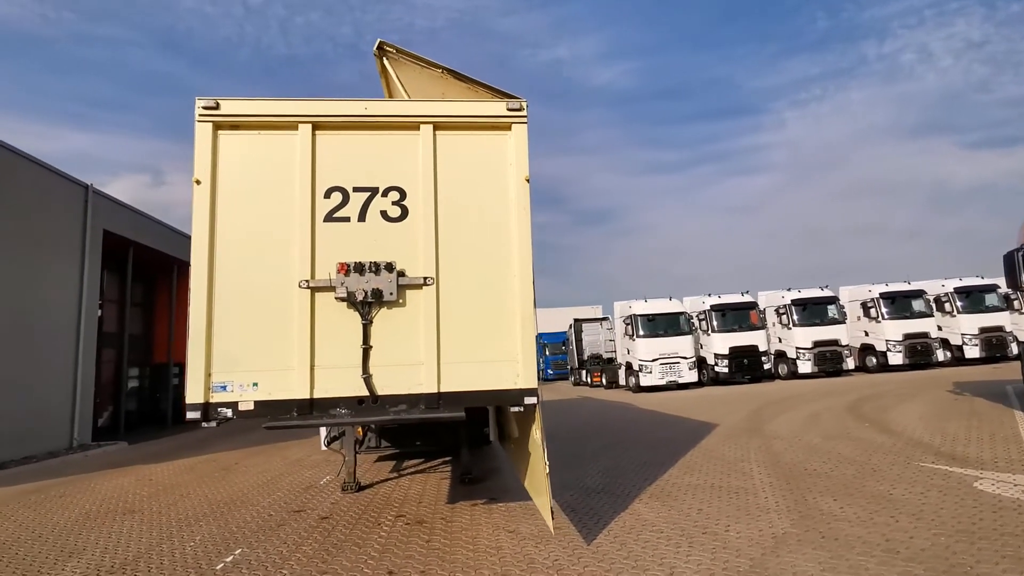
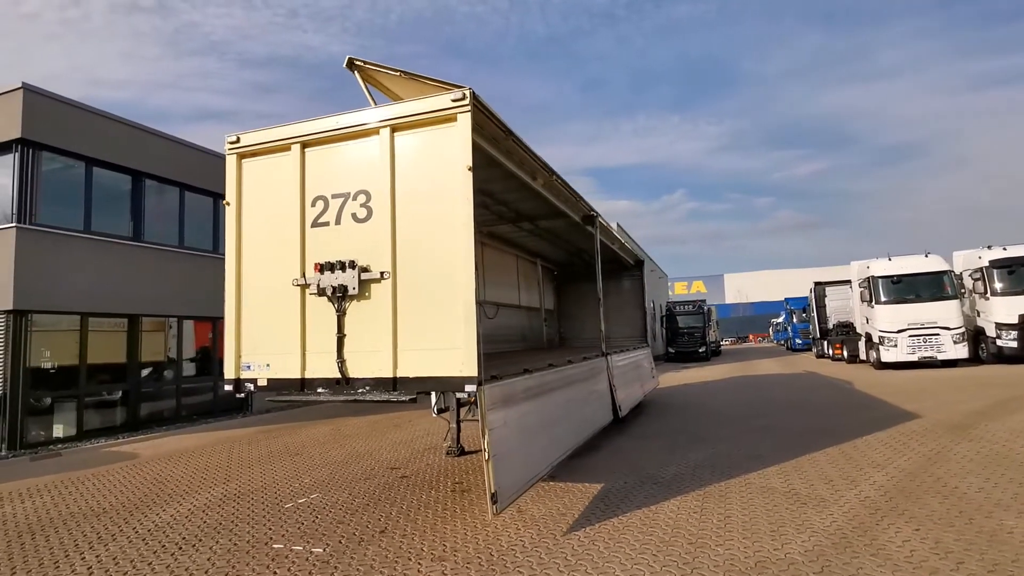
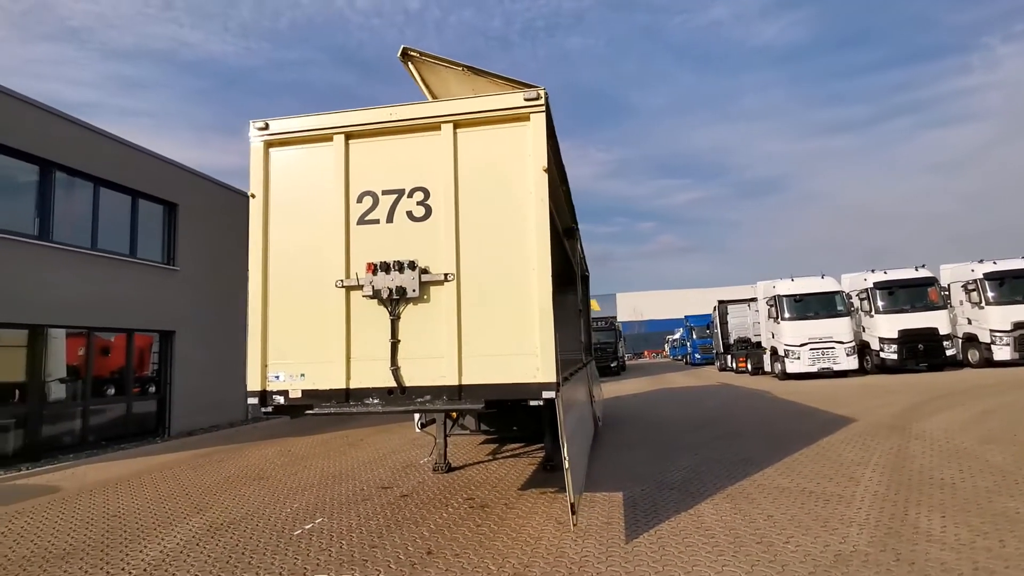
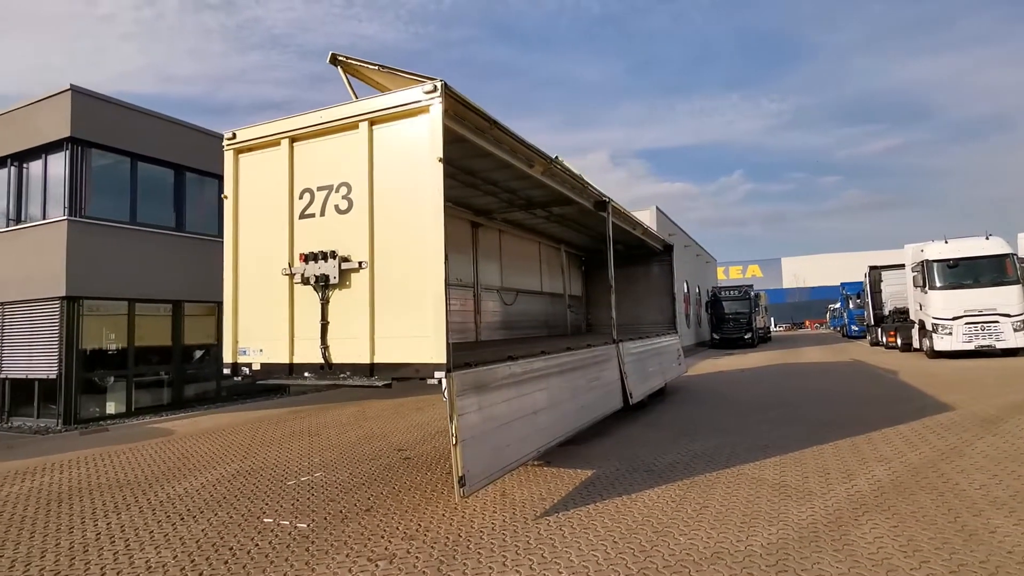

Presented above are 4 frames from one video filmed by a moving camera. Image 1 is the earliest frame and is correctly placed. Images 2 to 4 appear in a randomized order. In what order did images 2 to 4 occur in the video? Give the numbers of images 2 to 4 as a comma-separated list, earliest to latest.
3, 2, 4
